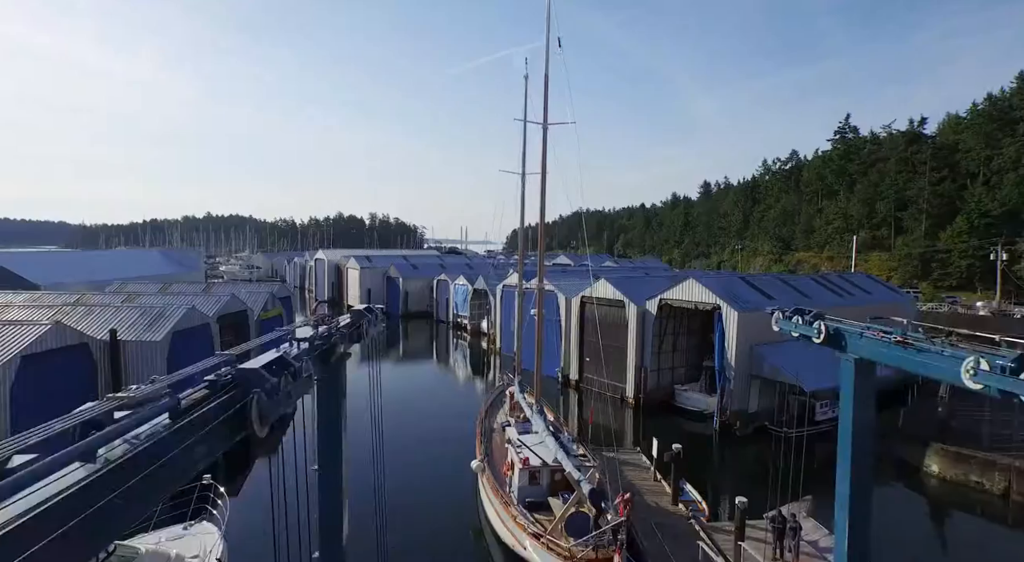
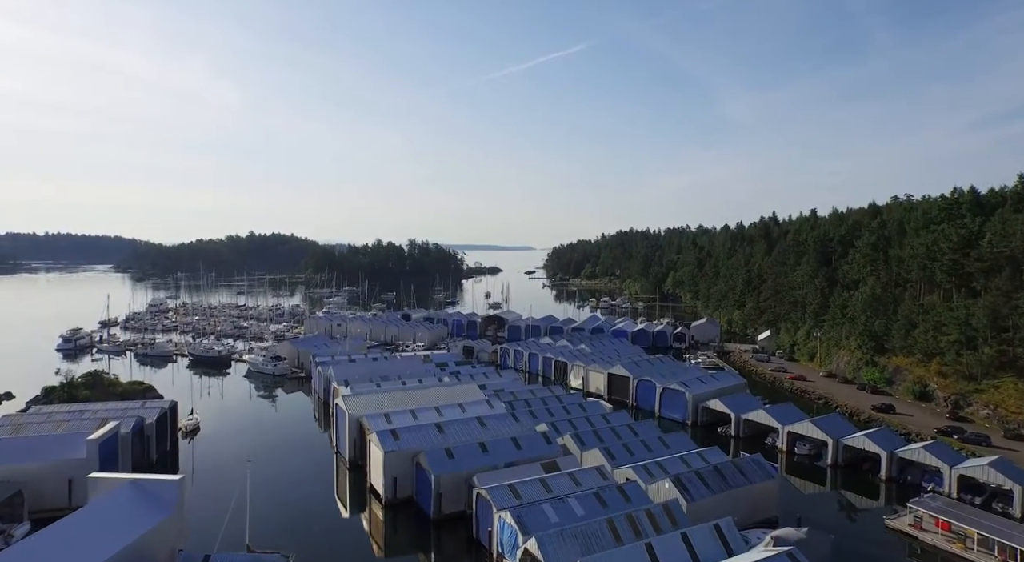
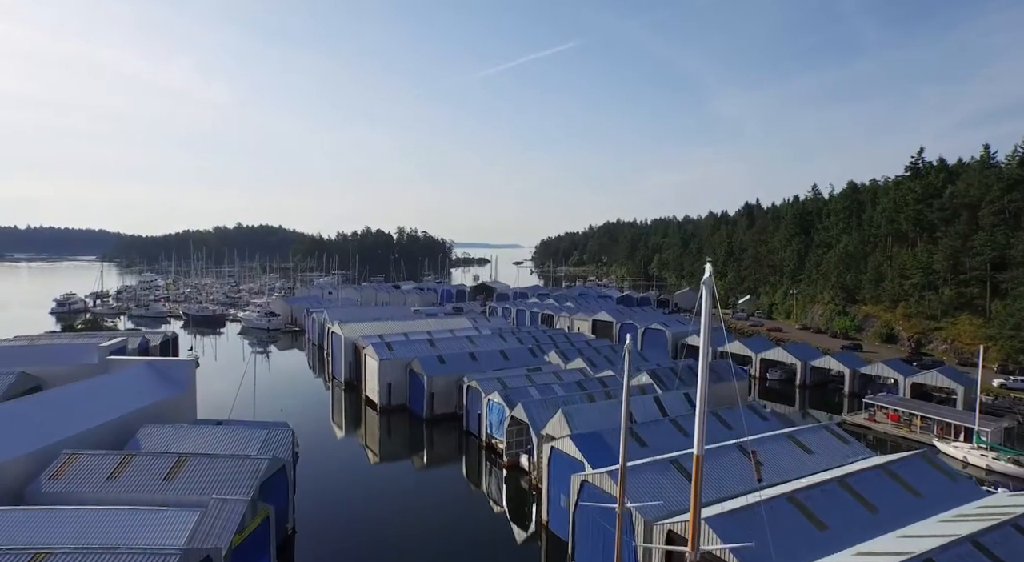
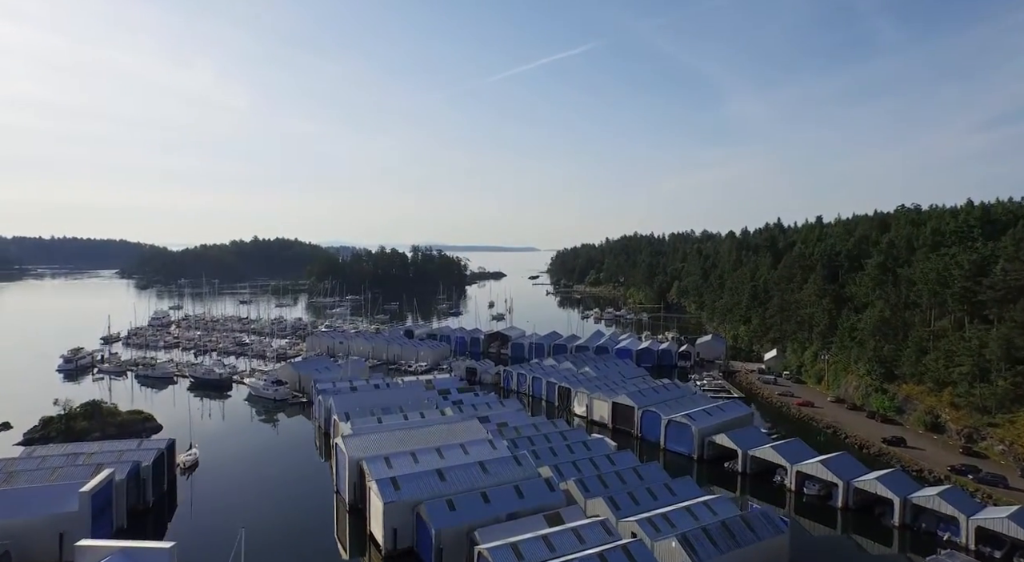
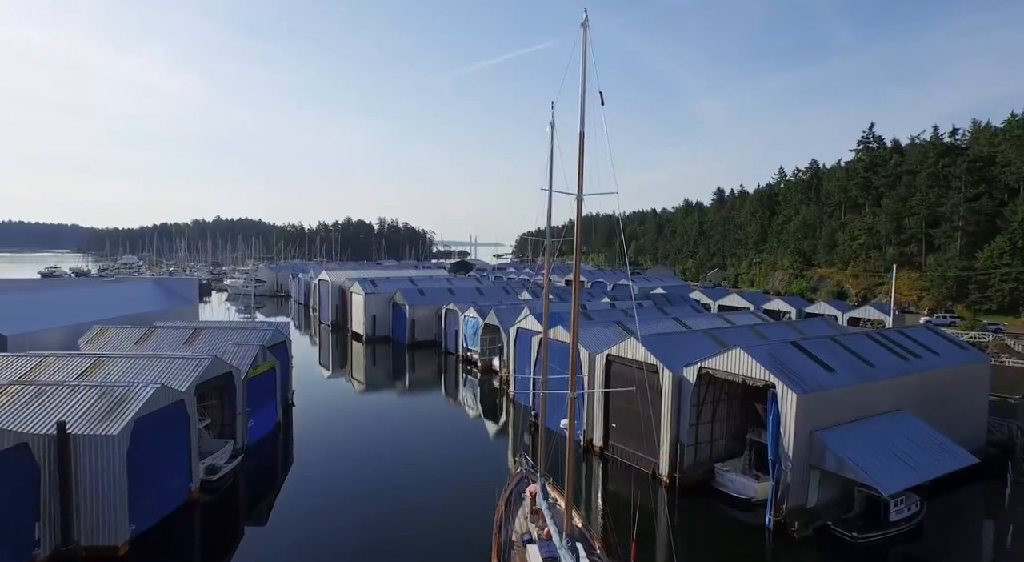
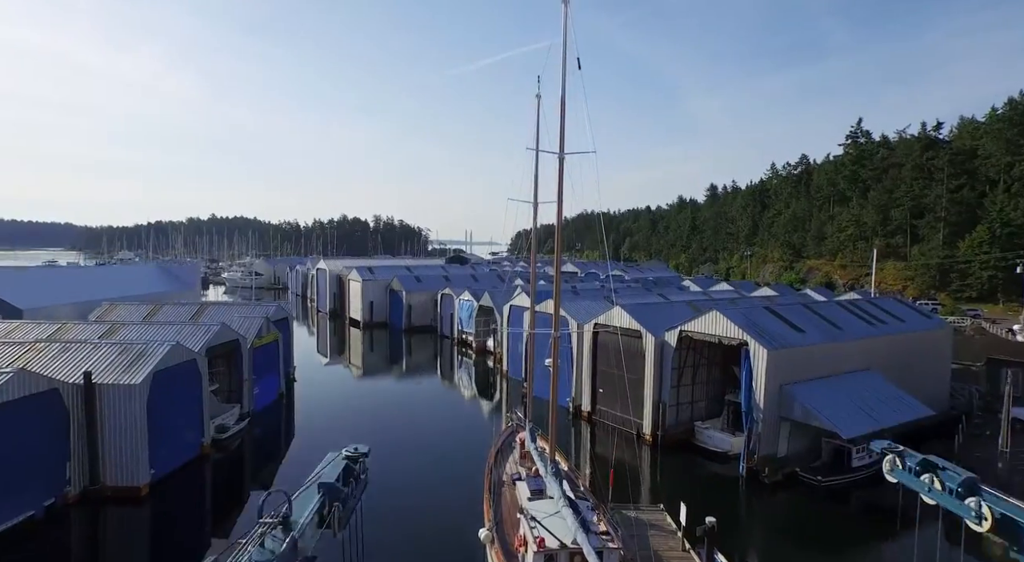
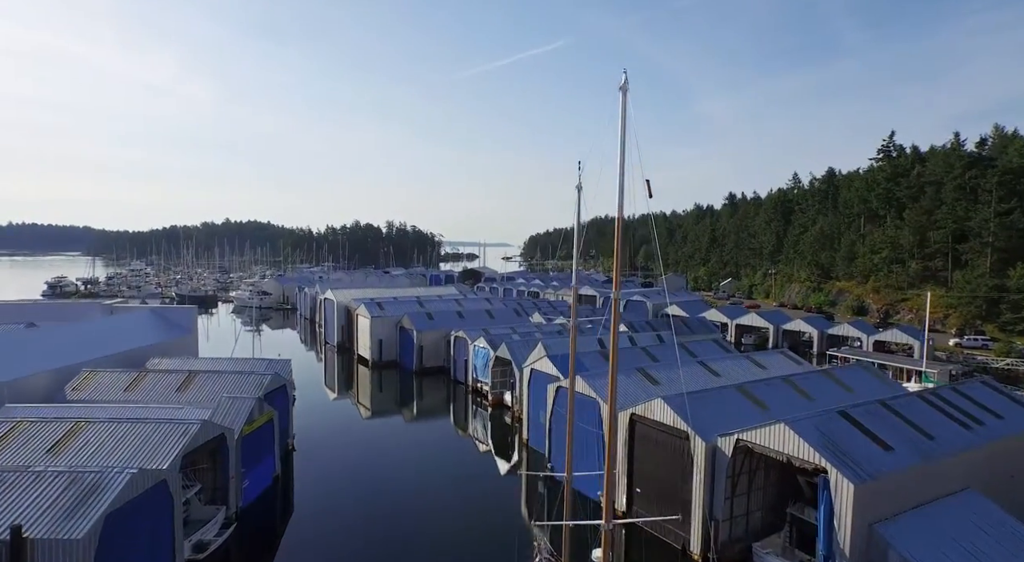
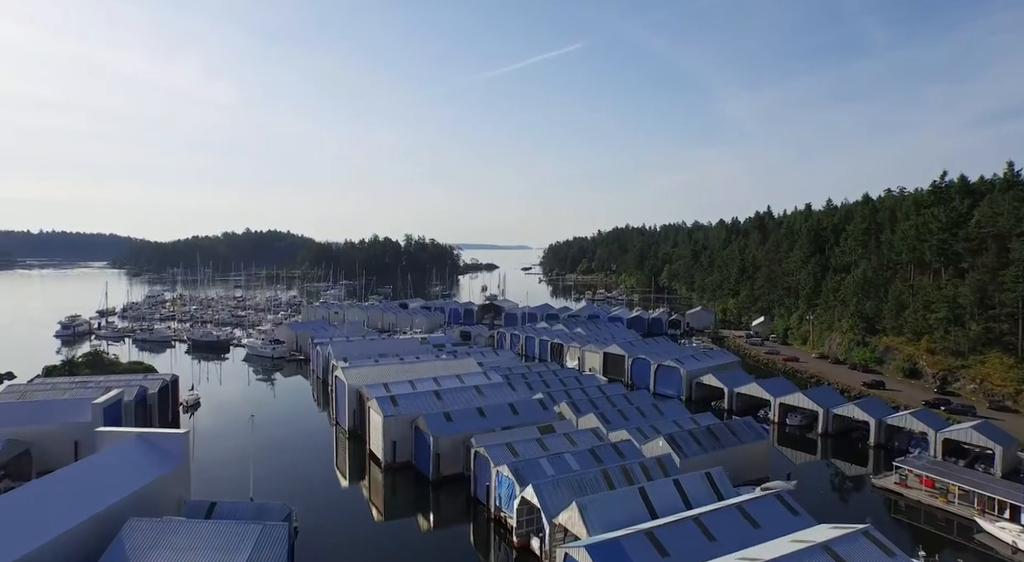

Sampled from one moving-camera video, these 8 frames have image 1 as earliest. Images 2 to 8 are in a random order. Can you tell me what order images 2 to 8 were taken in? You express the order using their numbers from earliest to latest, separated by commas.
6, 5, 7, 3, 8, 2, 4
